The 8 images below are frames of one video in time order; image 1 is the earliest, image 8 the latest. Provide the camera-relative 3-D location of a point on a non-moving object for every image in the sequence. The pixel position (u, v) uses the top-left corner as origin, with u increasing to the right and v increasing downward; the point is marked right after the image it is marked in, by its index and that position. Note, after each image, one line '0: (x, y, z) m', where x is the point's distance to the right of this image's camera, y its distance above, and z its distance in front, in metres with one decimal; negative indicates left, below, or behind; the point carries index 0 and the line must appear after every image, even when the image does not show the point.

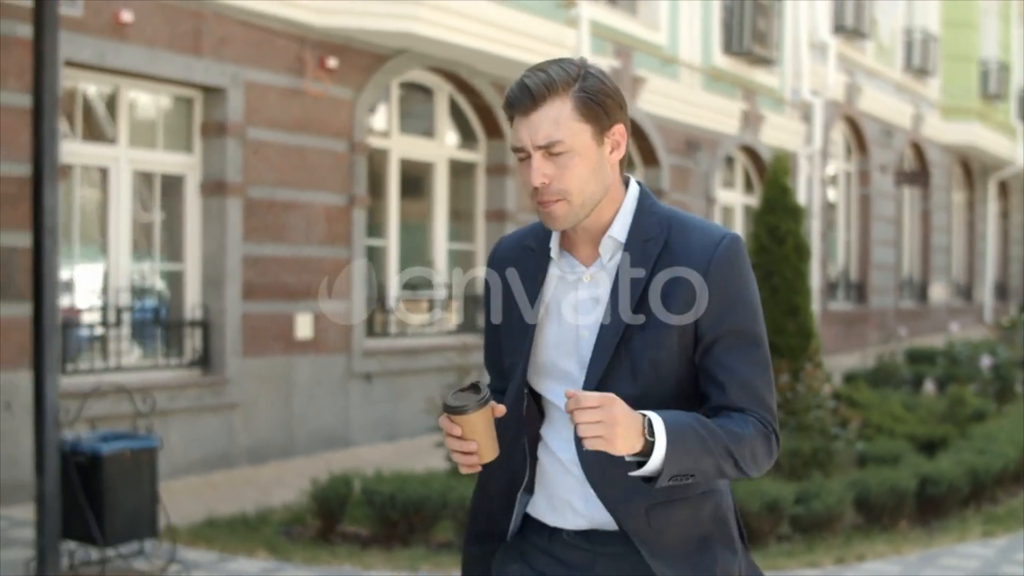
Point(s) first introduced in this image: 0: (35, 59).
0: (-1.6, +0.7, +5.5) m
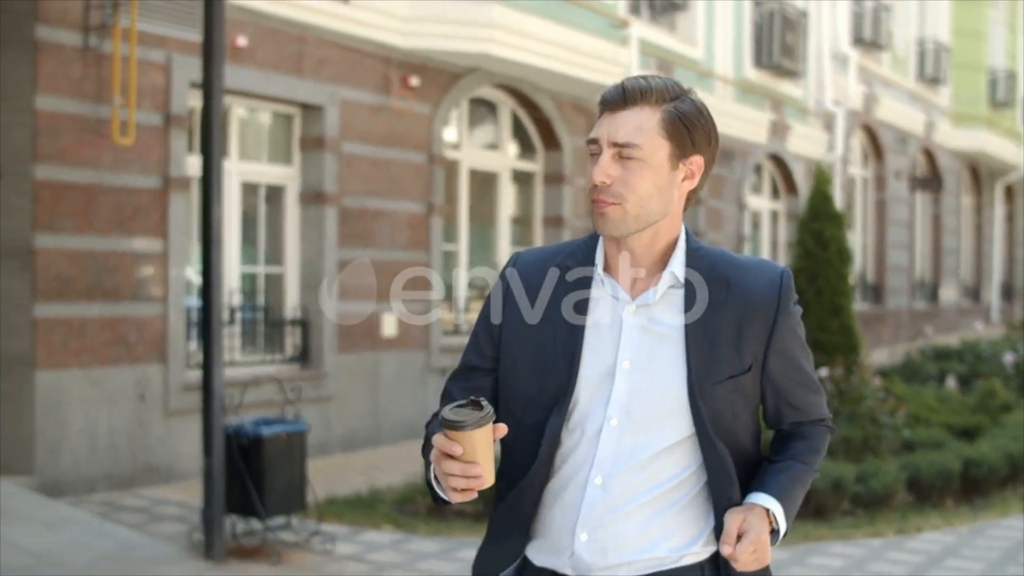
0: (-1.2, +0.7, +6.2) m
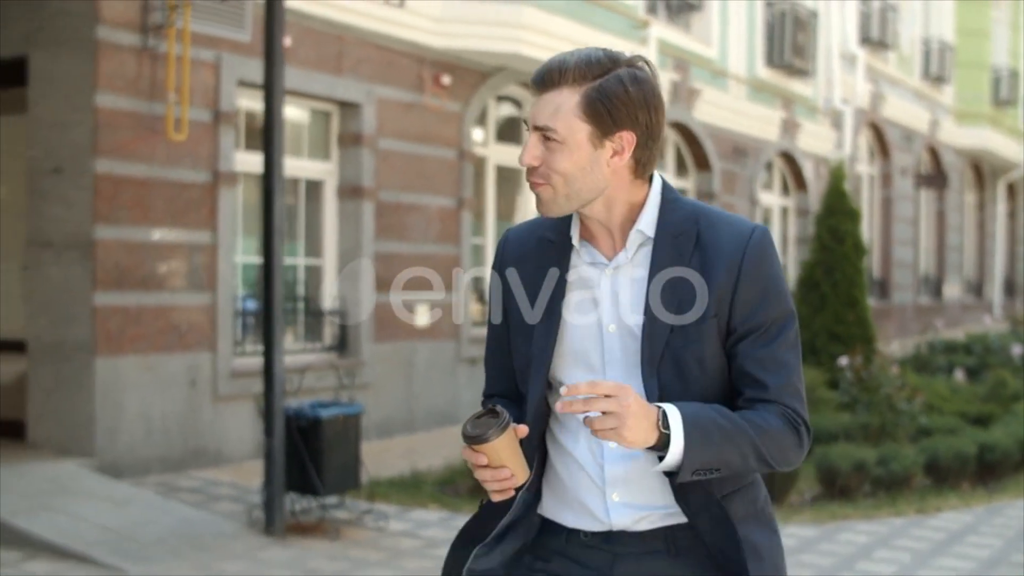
0: (-1.0, +0.8, +6.6) m
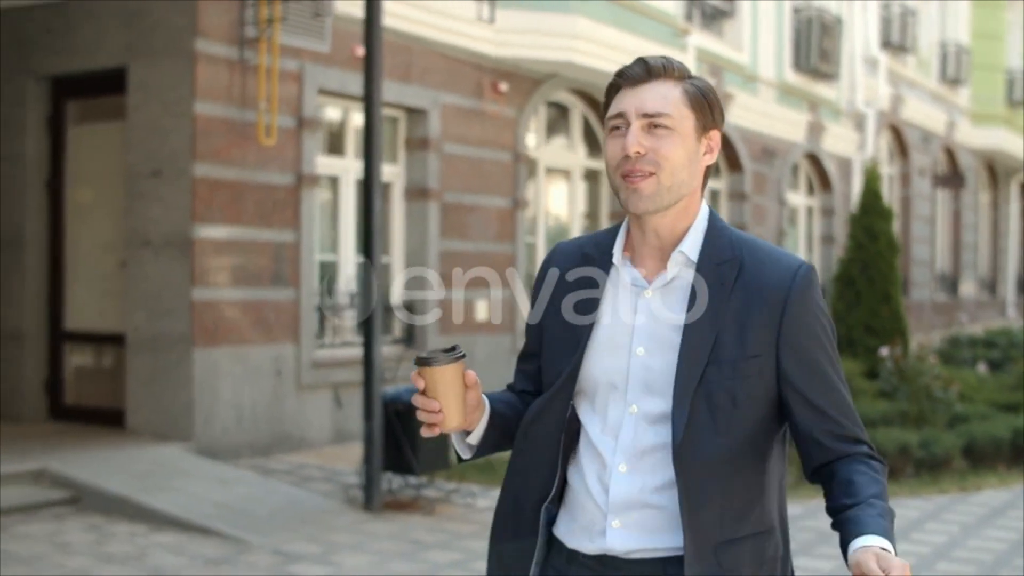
0: (-0.6, +0.8, +7.1) m
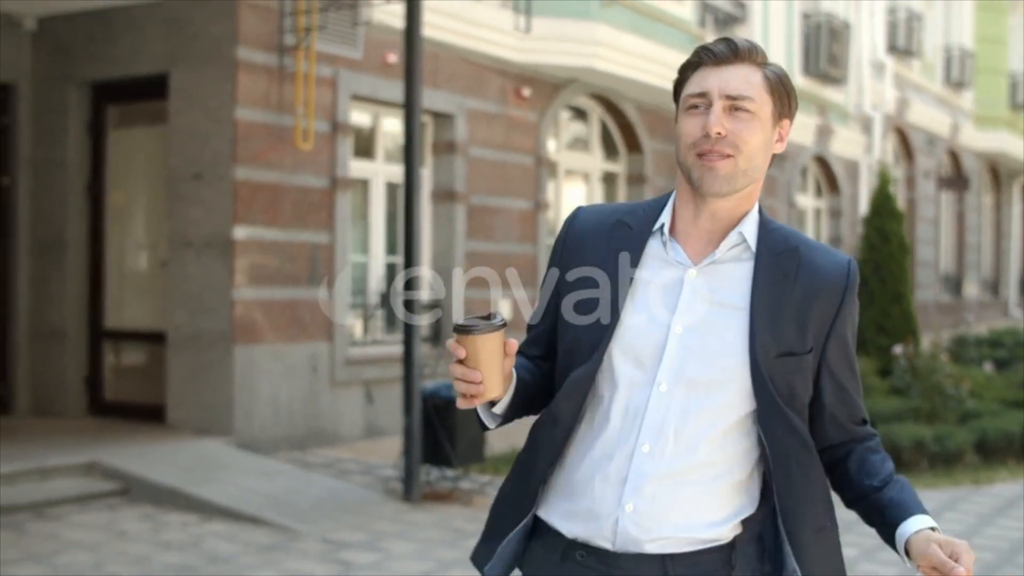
0: (-0.5, +0.8, +7.4) m
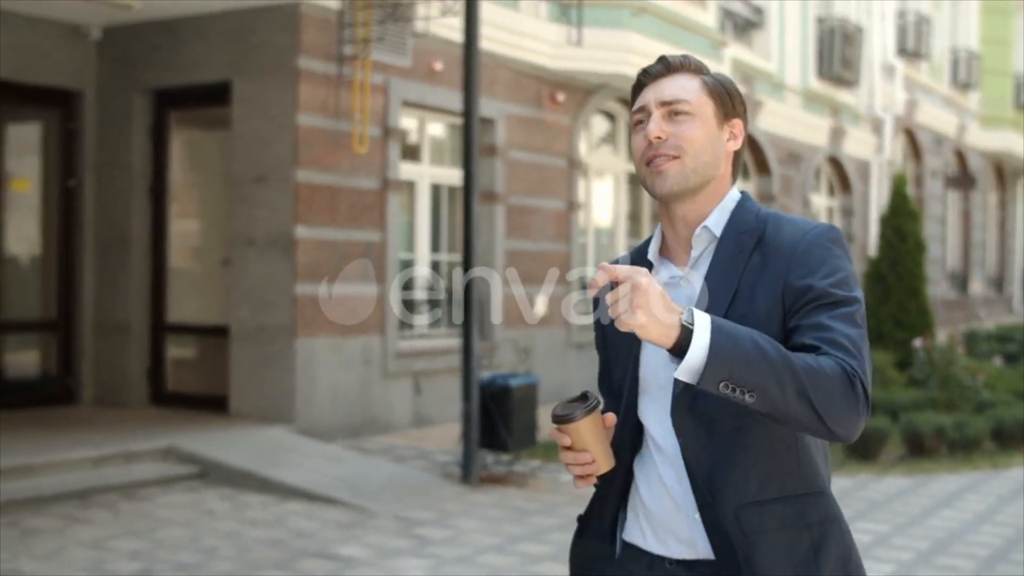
0: (-0.2, +0.8, +7.9) m
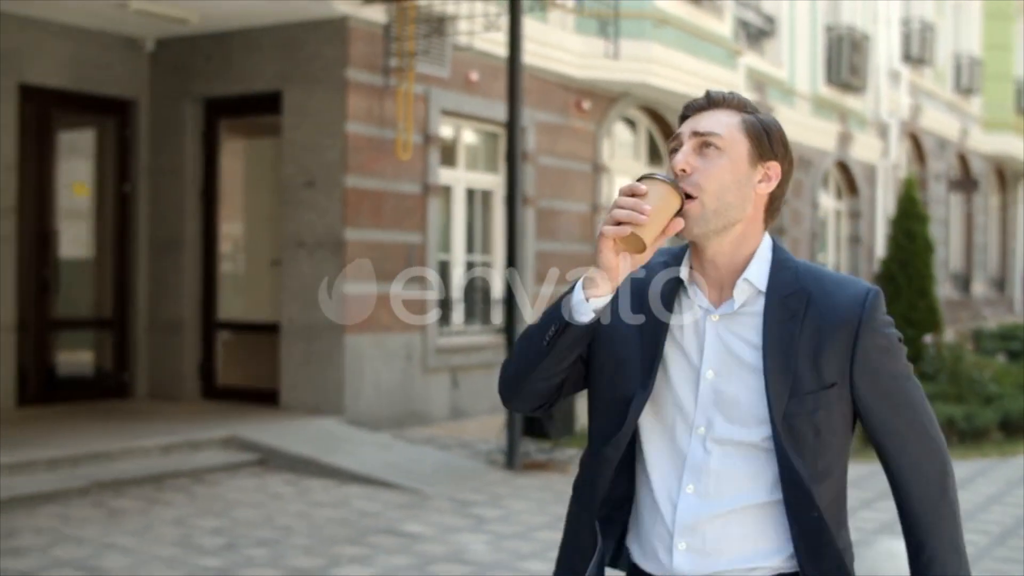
0: (0.0, +0.8, +8.4) m
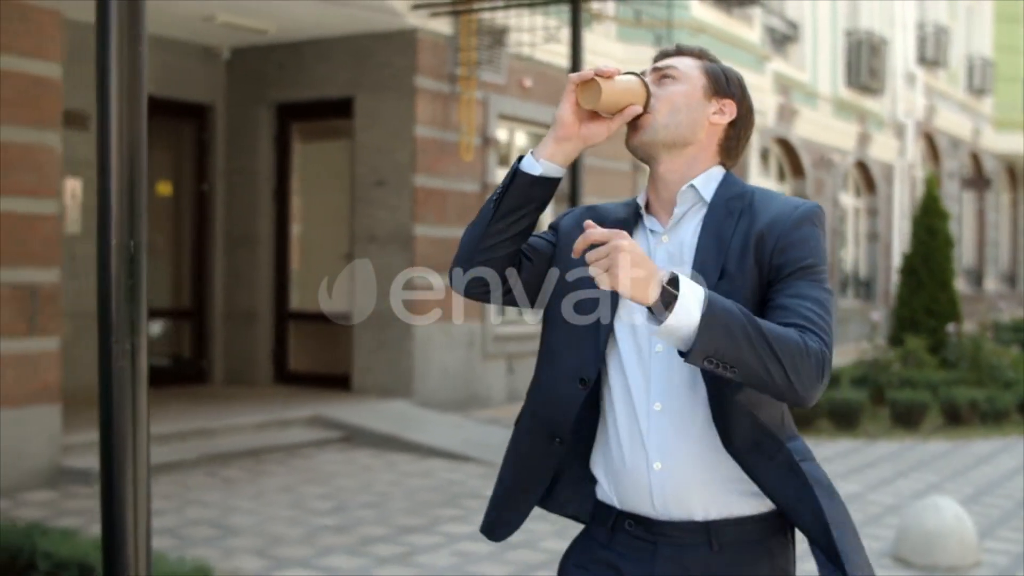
0: (+0.3, +0.9, +9.2) m
